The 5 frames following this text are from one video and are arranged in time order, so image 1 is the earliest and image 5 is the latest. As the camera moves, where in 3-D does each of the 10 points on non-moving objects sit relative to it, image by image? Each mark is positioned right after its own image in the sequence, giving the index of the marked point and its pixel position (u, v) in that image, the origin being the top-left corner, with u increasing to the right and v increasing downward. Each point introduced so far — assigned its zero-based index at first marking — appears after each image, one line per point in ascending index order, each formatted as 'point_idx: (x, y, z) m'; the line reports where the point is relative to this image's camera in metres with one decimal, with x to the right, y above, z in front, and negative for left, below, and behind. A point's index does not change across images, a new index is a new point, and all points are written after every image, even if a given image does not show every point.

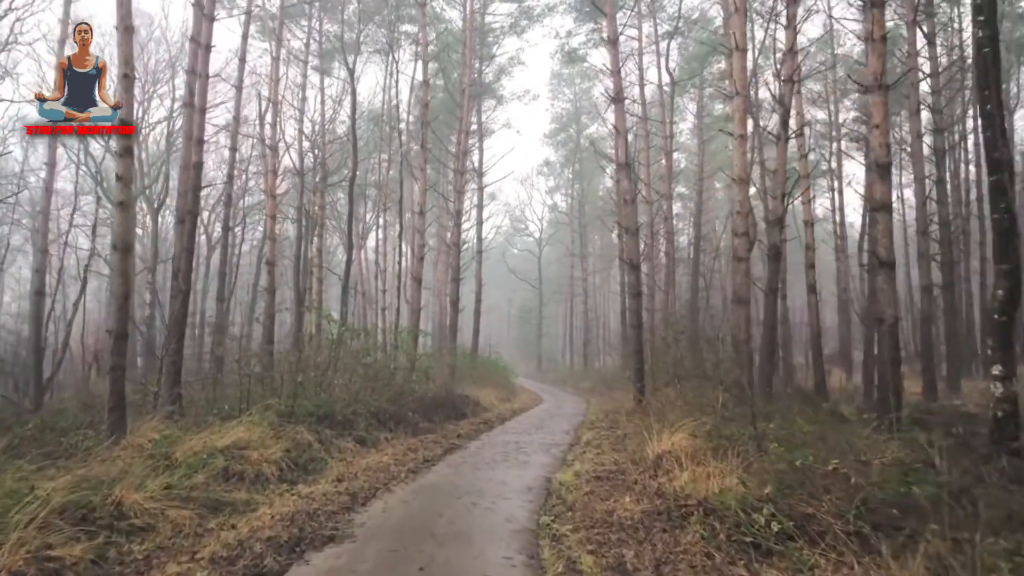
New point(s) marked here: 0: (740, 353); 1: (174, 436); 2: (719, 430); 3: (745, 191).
0: (+3.2, -0.9, +9.3) m
1: (-3.6, -1.6, +7.1) m
2: (+2.0, -1.4, +6.3) m
3: (+3.3, +1.4, +9.5) m
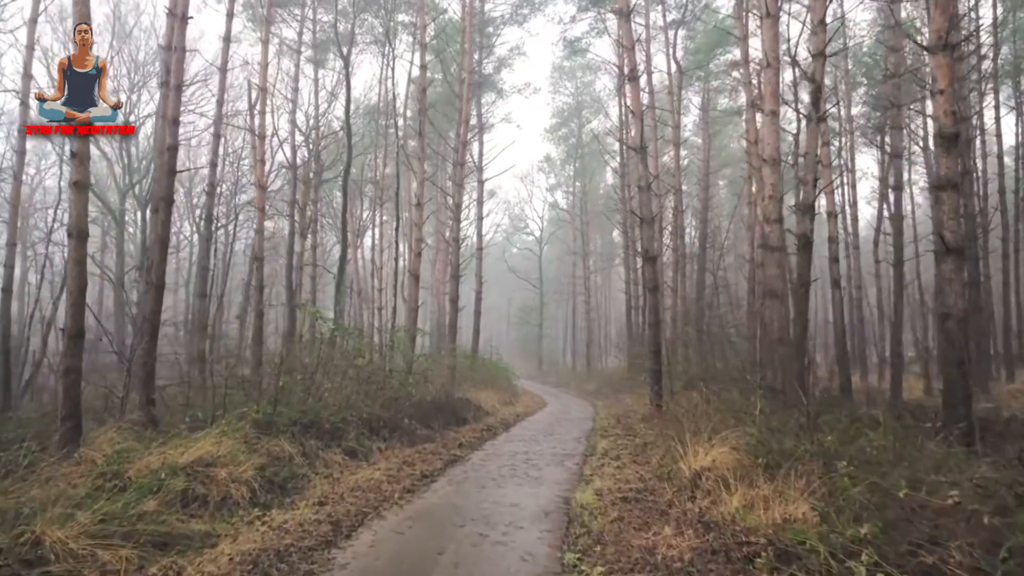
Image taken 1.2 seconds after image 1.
0: (+3.3, -0.8, +8.4) m
1: (-3.5, -1.5, +6.1) m
2: (+2.1, -1.3, +5.4) m
3: (+3.4, +1.4, +8.5) m
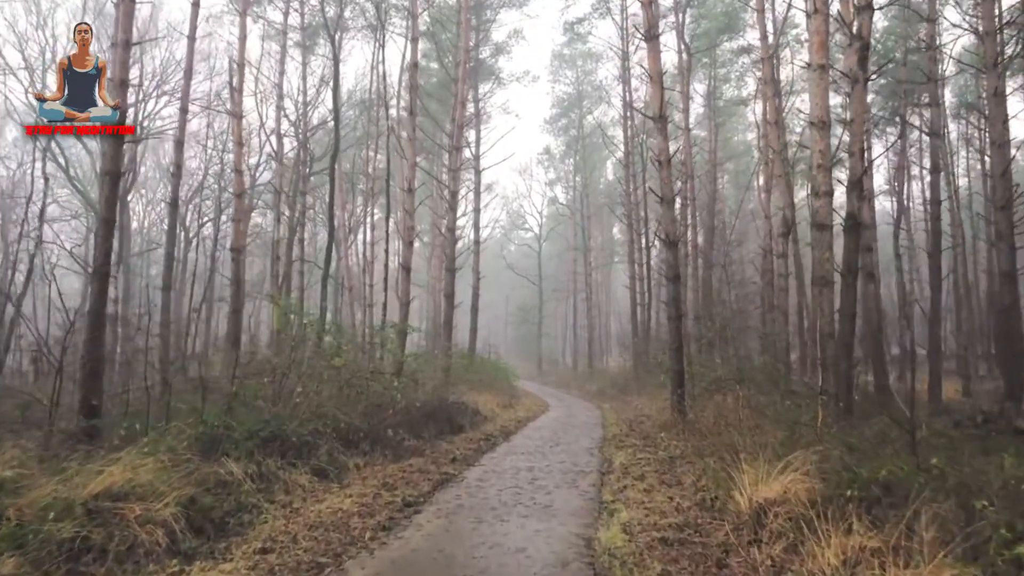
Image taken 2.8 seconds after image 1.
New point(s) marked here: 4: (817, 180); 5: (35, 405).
0: (+3.3, -0.7, +7.1) m
1: (-3.4, -1.3, +4.8) m
2: (+2.1, -1.1, +4.1) m
3: (+3.4, +1.6, +7.2) m
4: (+3.2, +1.2, +7.1) m
5: (-5.3, -1.3, +7.5) m
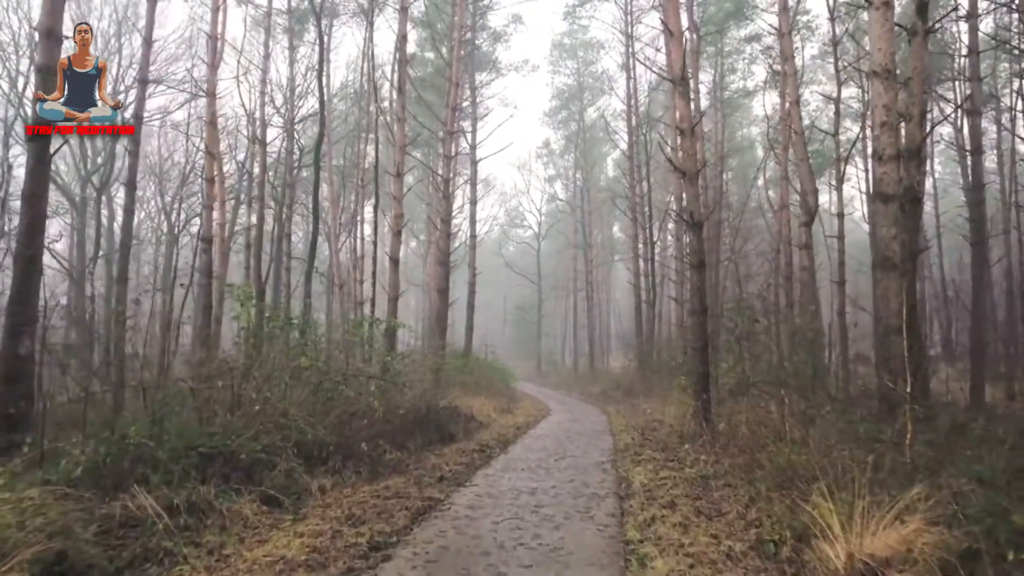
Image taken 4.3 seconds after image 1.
0: (+3.3, -0.5, +5.9) m
1: (-3.4, -1.2, +3.5) m
2: (+2.1, -1.0, +2.9) m
3: (+3.4, +1.7, +6.0) m
4: (+3.2, +1.3, +5.9) m
5: (-5.3, -1.2, +6.2) m
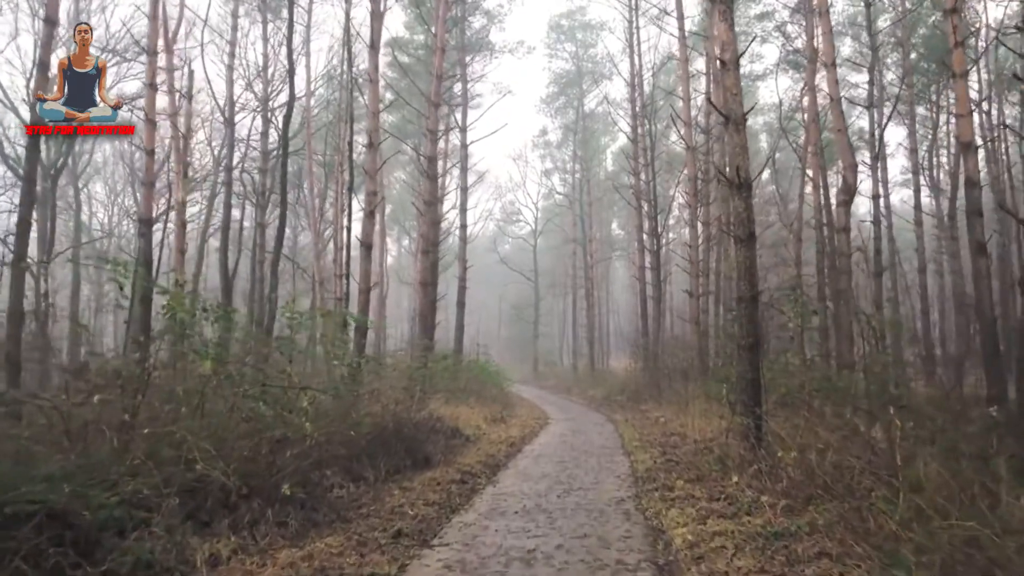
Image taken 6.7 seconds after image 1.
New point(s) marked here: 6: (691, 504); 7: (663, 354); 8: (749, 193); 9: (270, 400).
0: (+3.2, -0.3, +4.0) m
1: (-3.5, -1.0, +1.6) m
2: (+2.0, -0.8, +1.0) m
3: (+3.3, +1.9, +4.1) m
4: (+3.1, +1.5, +4.0) m
5: (-5.4, -1.0, +4.3) m
6: (+1.4, -1.7, +5.3) m
7: (+3.8, -1.7, +17.2) m
8: (+2.1, +0.9, +6.1) m
9: (-2.0, -0.9, +5.5) m
